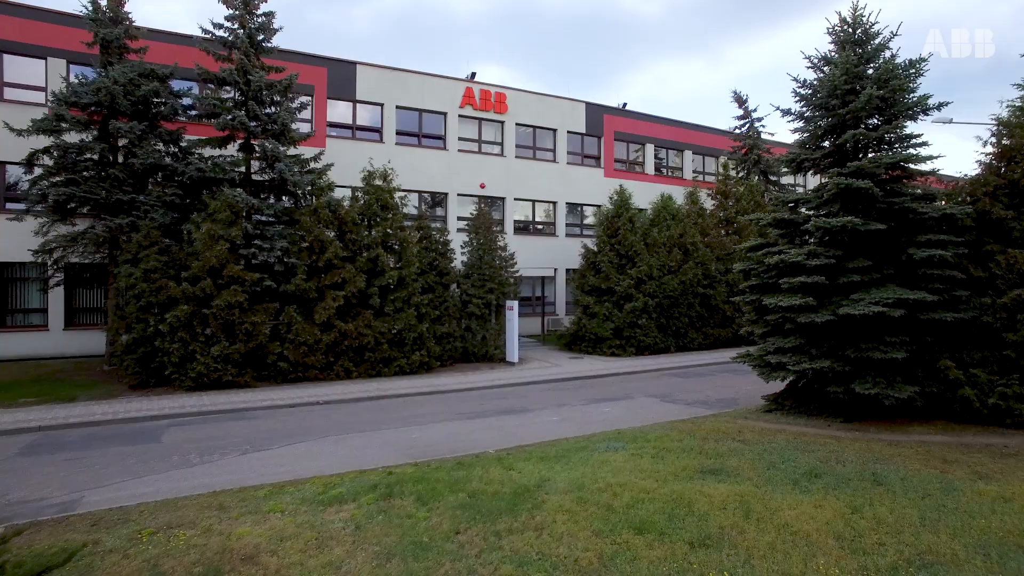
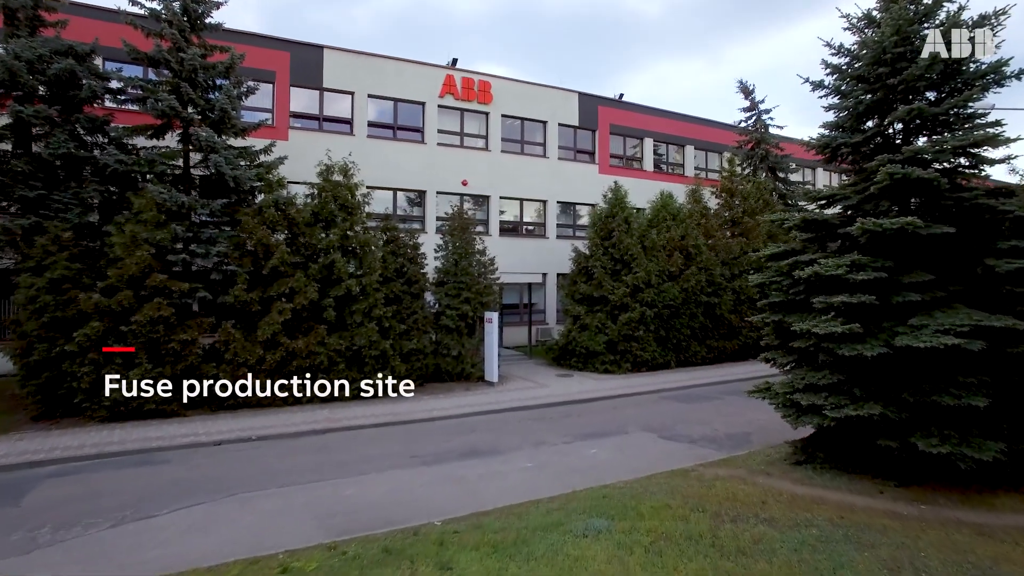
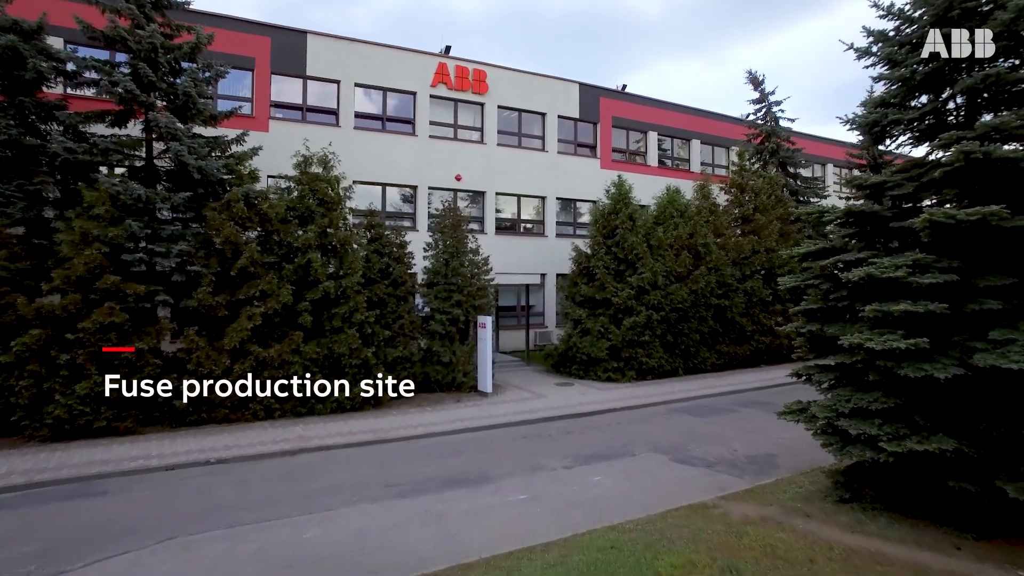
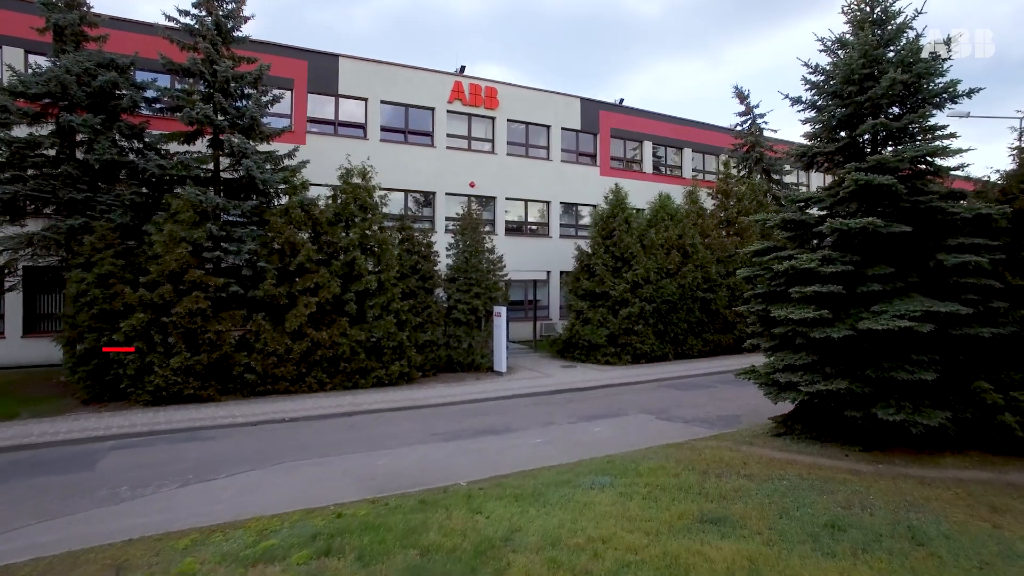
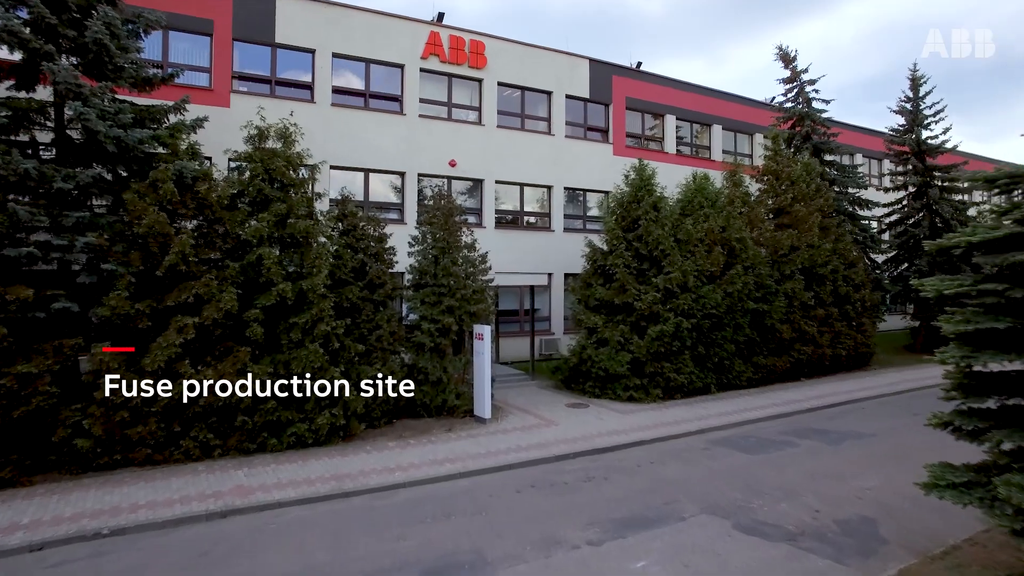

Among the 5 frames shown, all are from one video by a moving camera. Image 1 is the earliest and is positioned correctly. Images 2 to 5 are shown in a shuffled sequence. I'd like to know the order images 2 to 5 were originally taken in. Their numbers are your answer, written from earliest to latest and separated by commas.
4, 2, 3, 5
